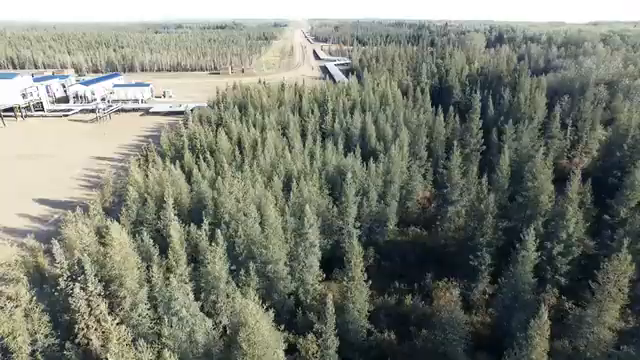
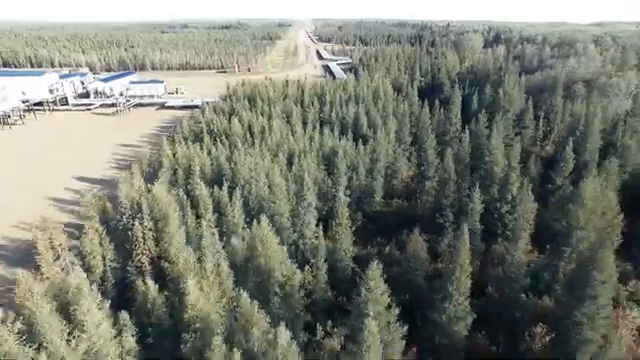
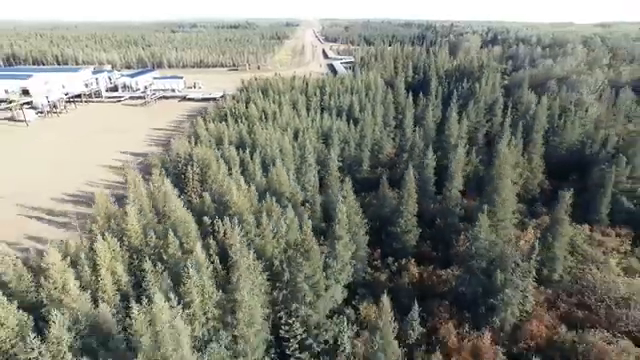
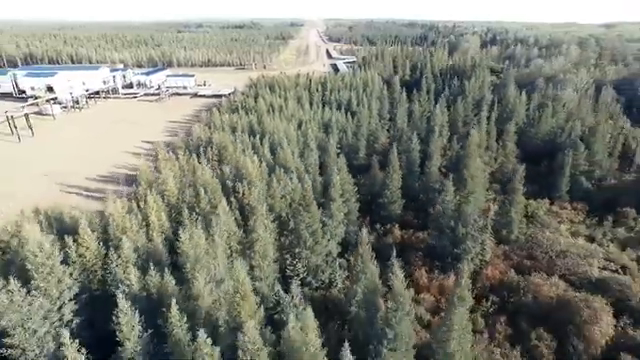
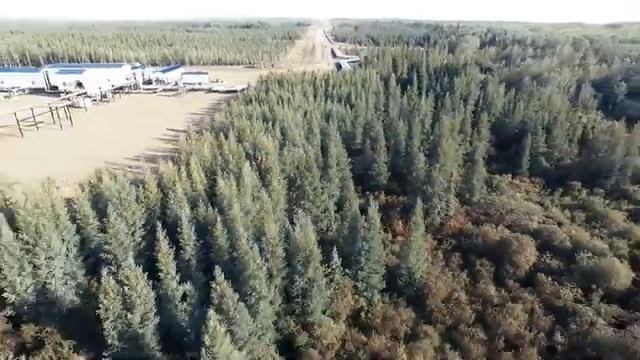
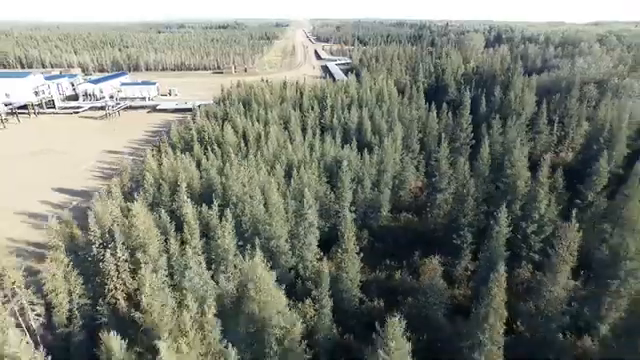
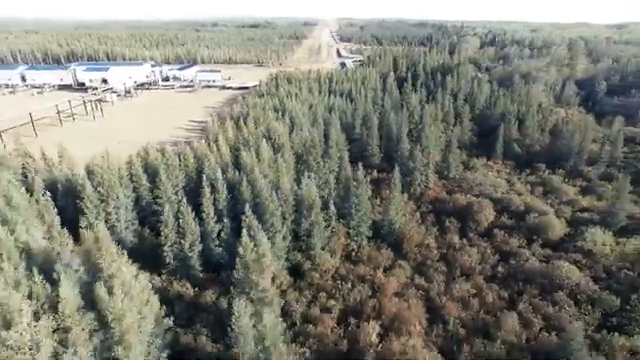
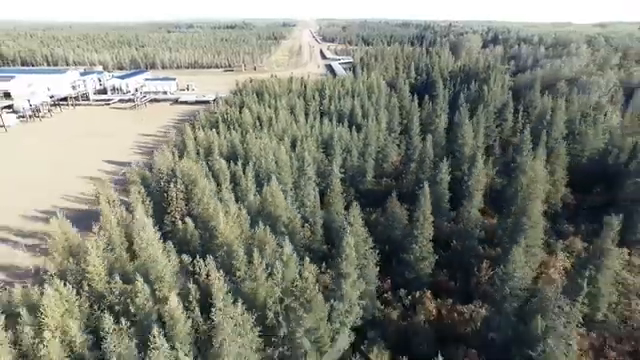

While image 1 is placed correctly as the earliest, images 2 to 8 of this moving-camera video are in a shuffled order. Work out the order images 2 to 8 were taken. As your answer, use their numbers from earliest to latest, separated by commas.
6, 2, 8, 3, 4, 5, 7
